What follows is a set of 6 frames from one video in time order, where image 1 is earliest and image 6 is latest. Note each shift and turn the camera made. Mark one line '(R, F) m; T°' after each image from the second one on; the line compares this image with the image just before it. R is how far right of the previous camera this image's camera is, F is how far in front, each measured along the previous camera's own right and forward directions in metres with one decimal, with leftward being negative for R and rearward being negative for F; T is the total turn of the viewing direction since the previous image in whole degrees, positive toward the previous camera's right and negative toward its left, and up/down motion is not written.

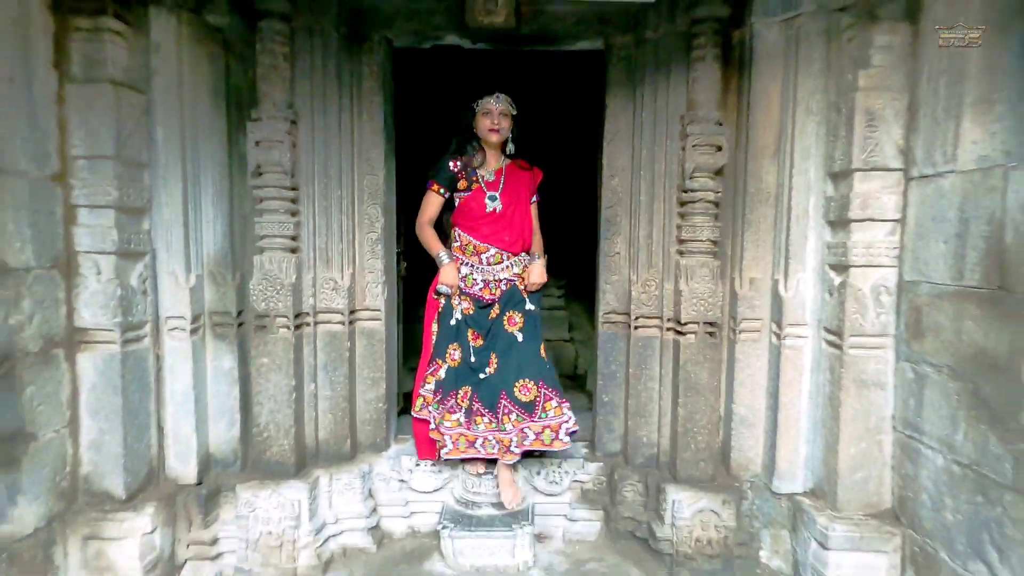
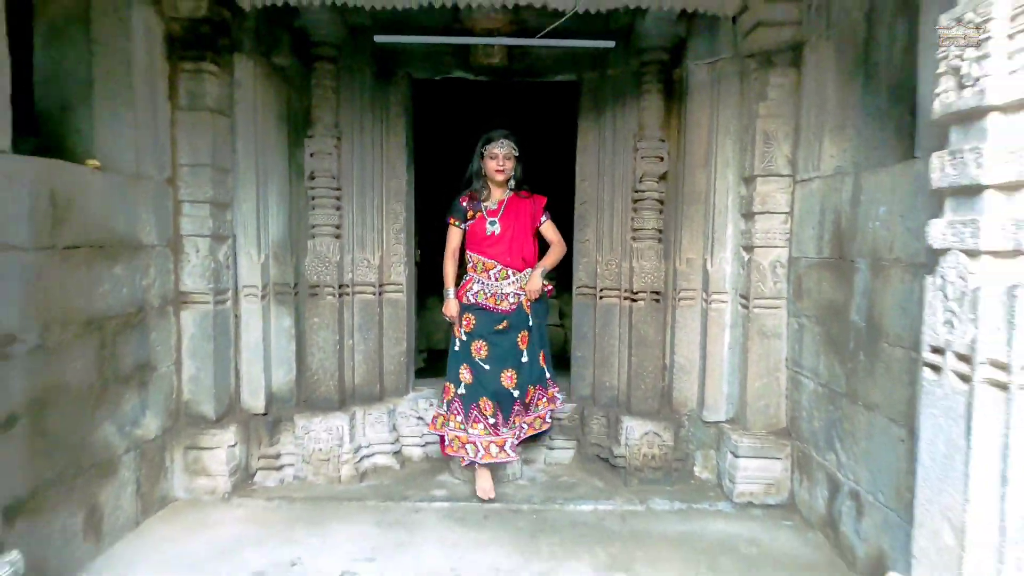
(0.0, -0.7) m; 0°
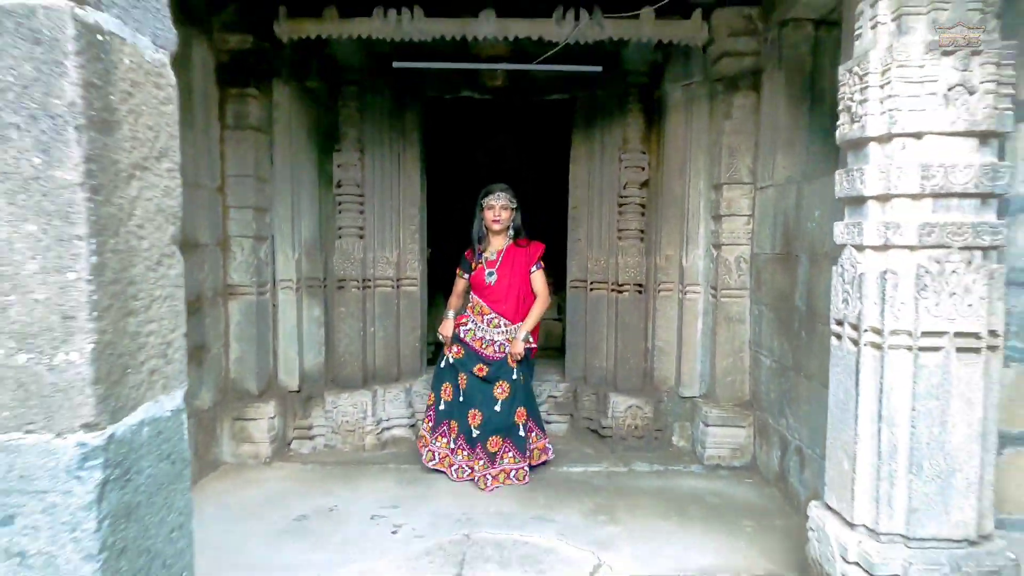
(0.0, -0.5) m; 0°
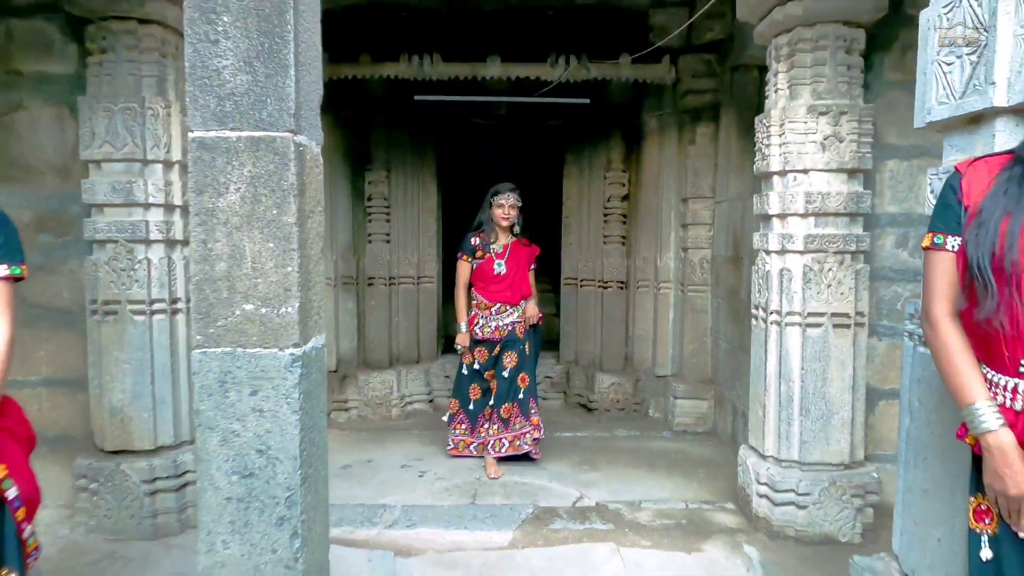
(0.0, -0.7) m; 0°
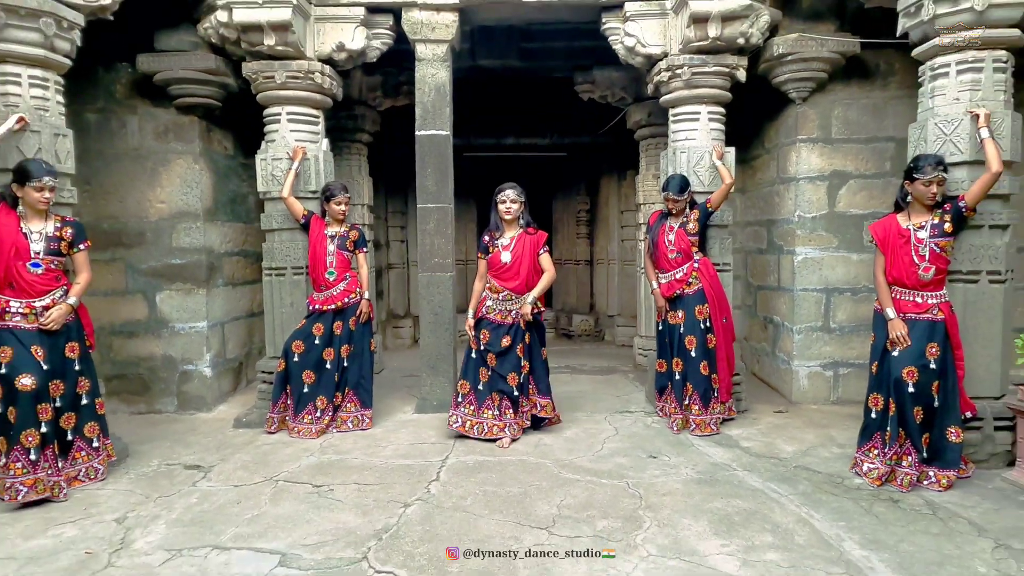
(0.0, -2.9) m; -1°
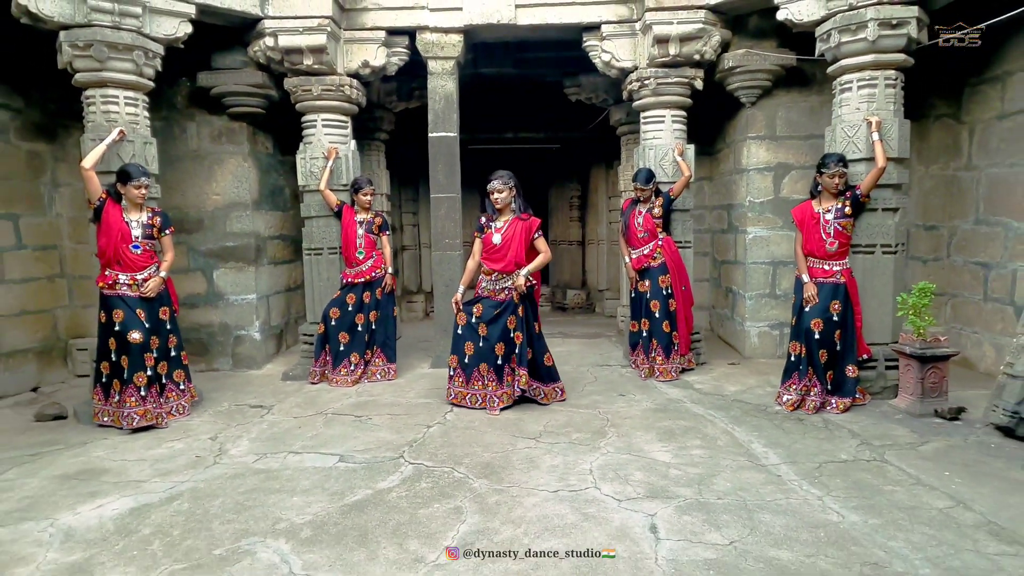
(0.0, -0.9) m; 0°
